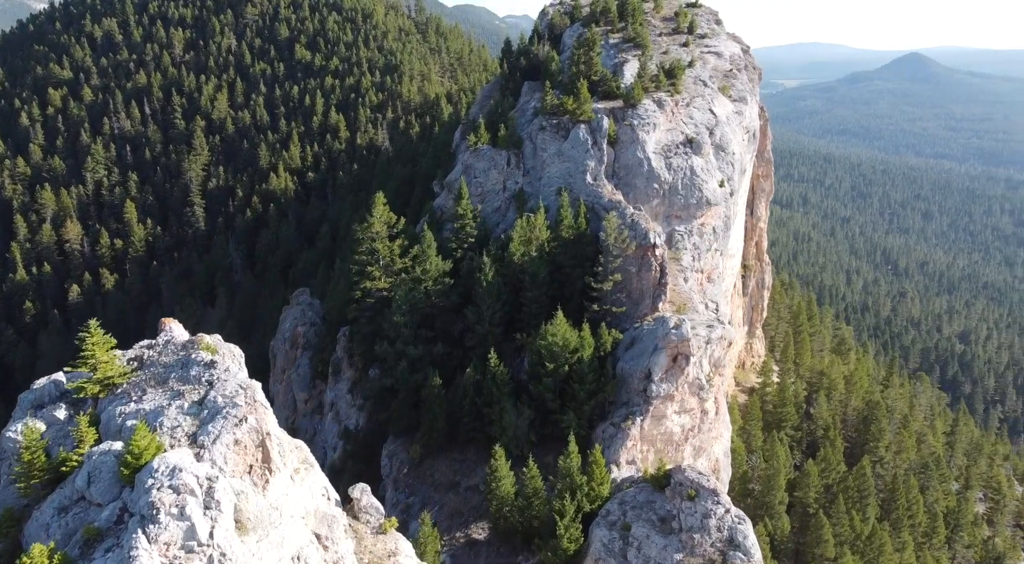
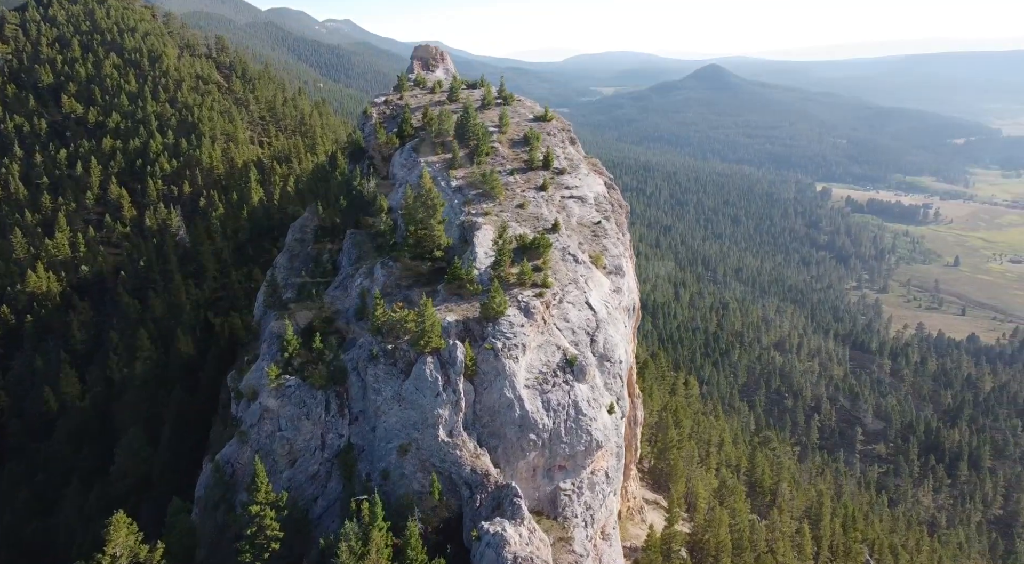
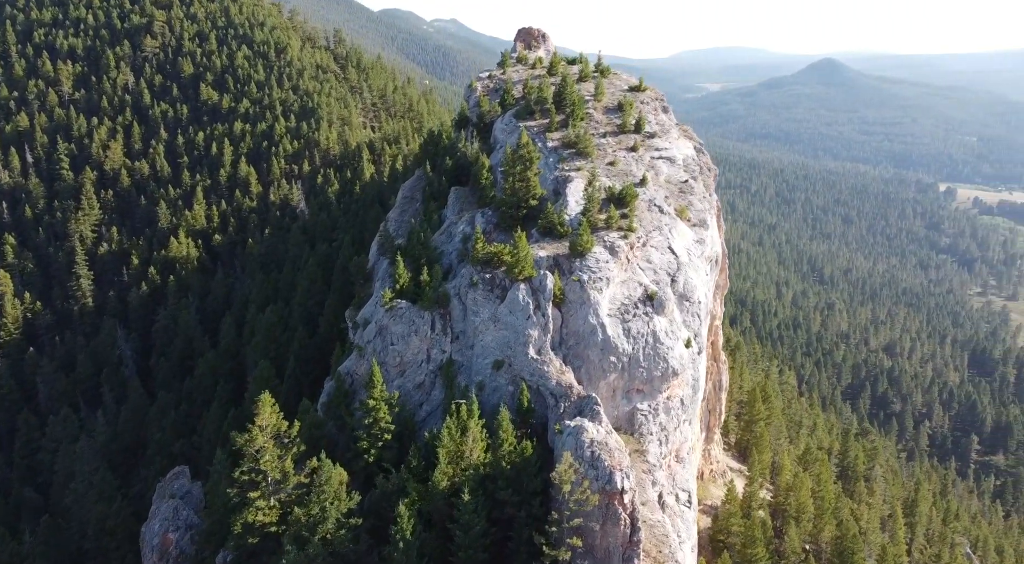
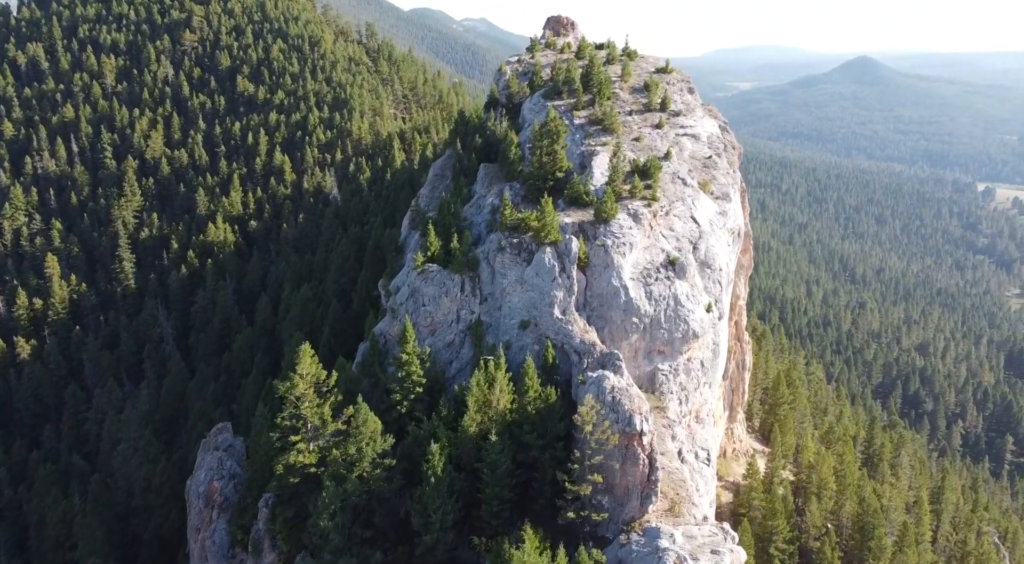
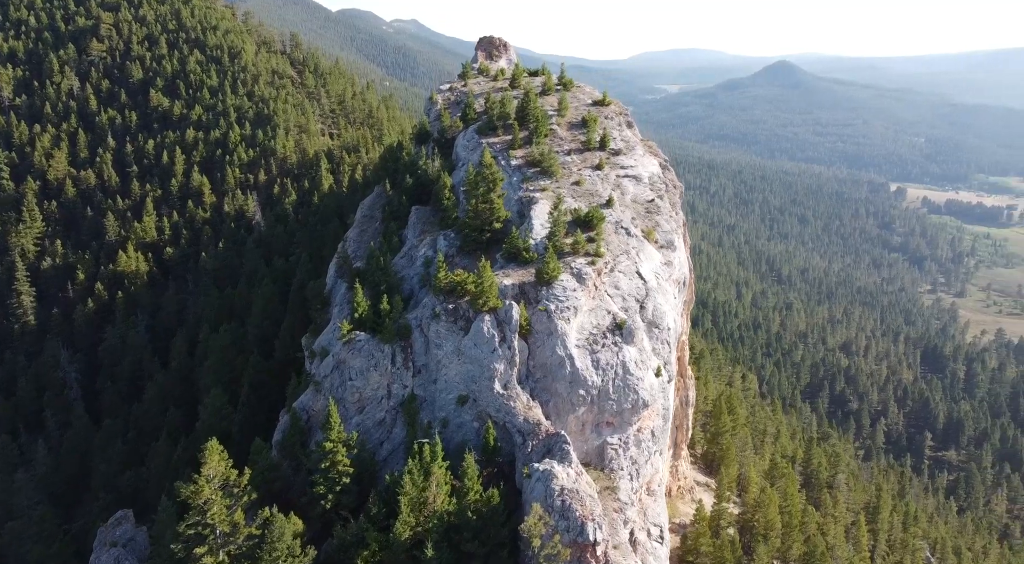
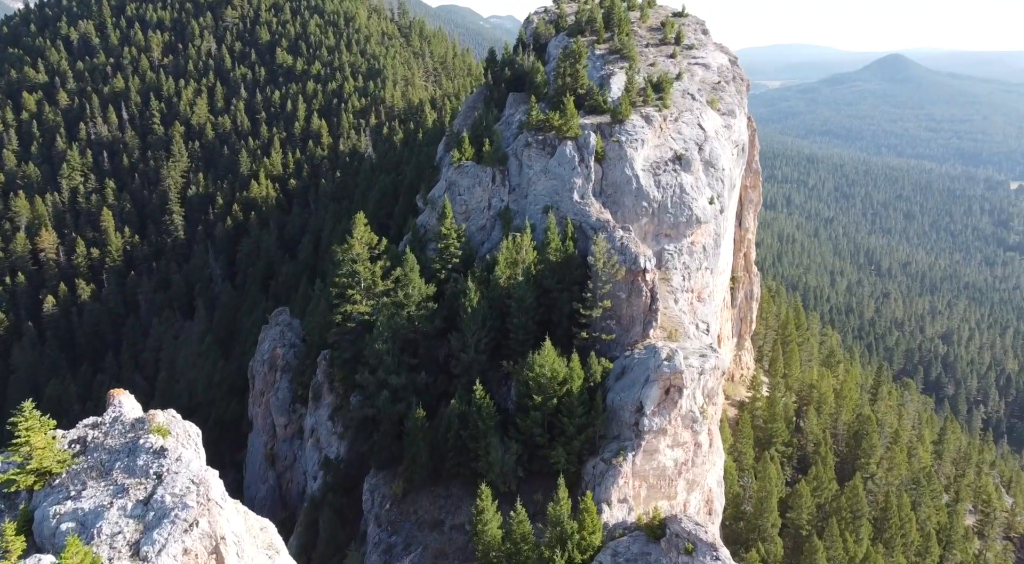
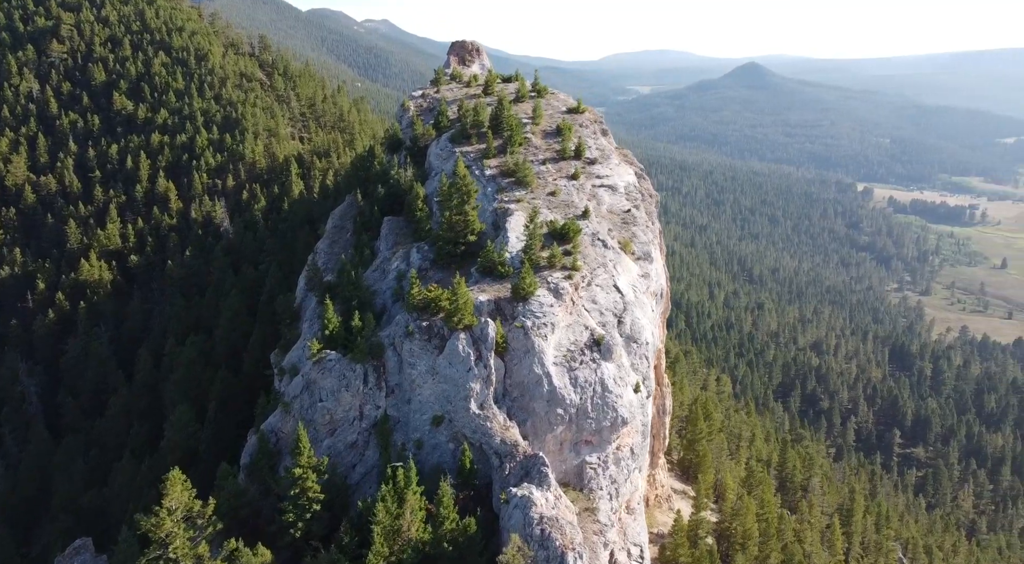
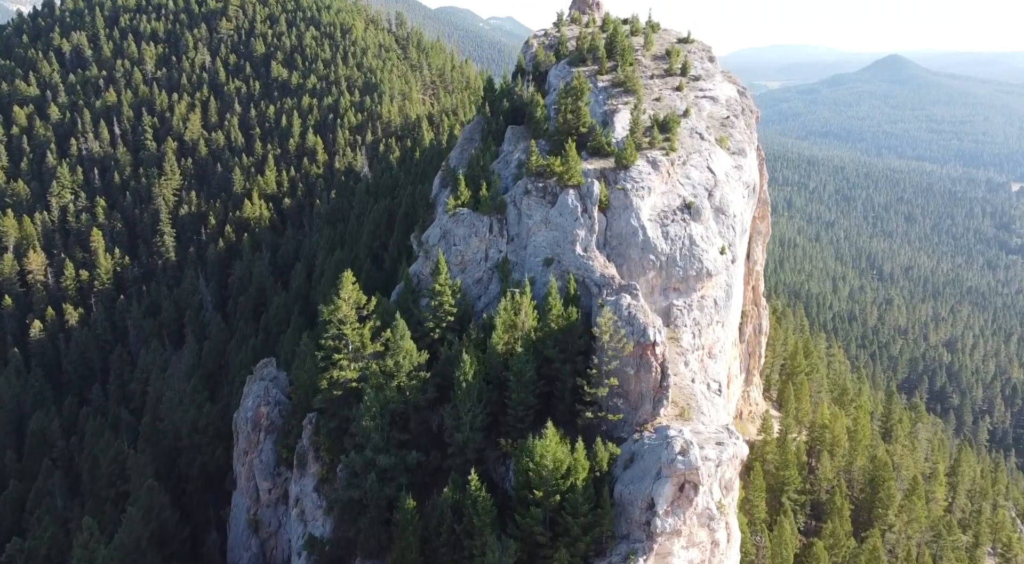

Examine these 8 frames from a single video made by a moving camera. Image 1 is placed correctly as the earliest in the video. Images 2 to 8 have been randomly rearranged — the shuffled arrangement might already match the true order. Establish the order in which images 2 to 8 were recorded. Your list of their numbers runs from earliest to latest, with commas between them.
6, 8, 4, 3, 5, 7, 2
